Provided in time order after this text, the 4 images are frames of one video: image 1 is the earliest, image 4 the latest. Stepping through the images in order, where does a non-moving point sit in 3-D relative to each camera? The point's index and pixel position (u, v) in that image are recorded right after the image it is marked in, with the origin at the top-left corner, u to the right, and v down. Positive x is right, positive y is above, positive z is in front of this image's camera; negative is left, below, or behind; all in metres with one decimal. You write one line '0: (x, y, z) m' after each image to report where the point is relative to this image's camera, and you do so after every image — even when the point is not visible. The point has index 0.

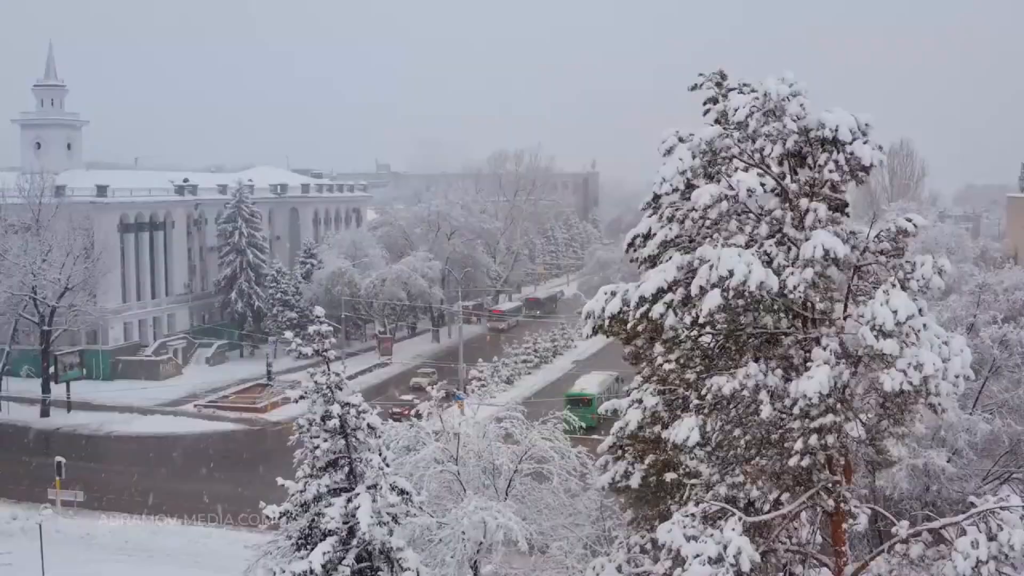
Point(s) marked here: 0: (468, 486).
0: (-0.7, -3.1, +14.3) m
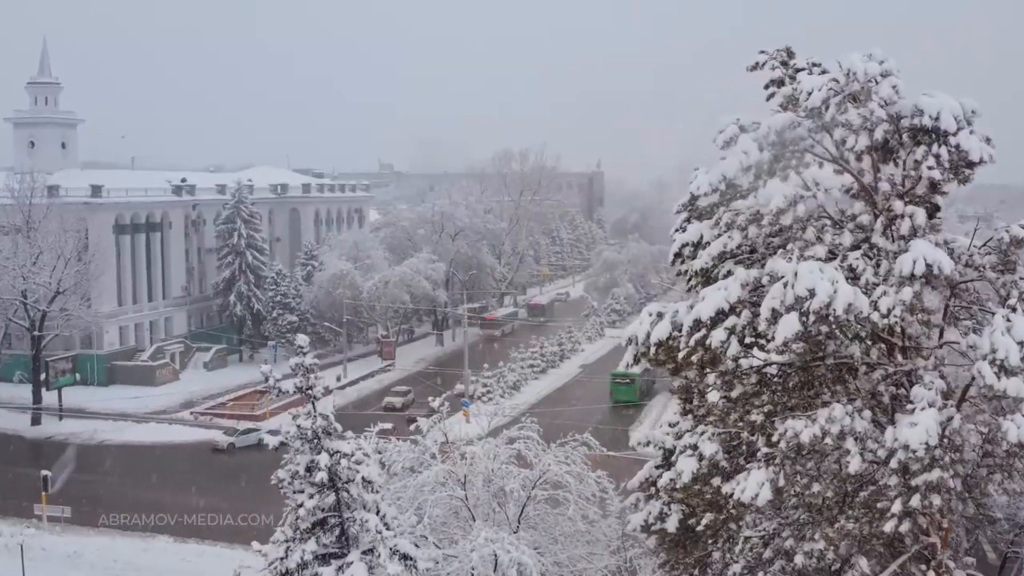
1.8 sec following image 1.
0: (-0.5, -3.2, +13.1) m
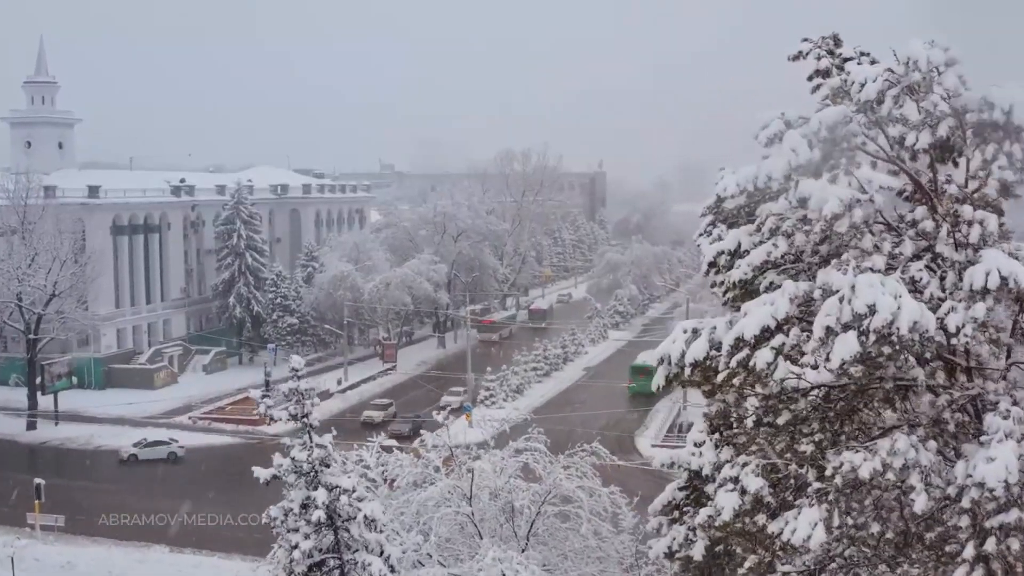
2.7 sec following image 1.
0: (-0.4, -3.3, +12.5) m
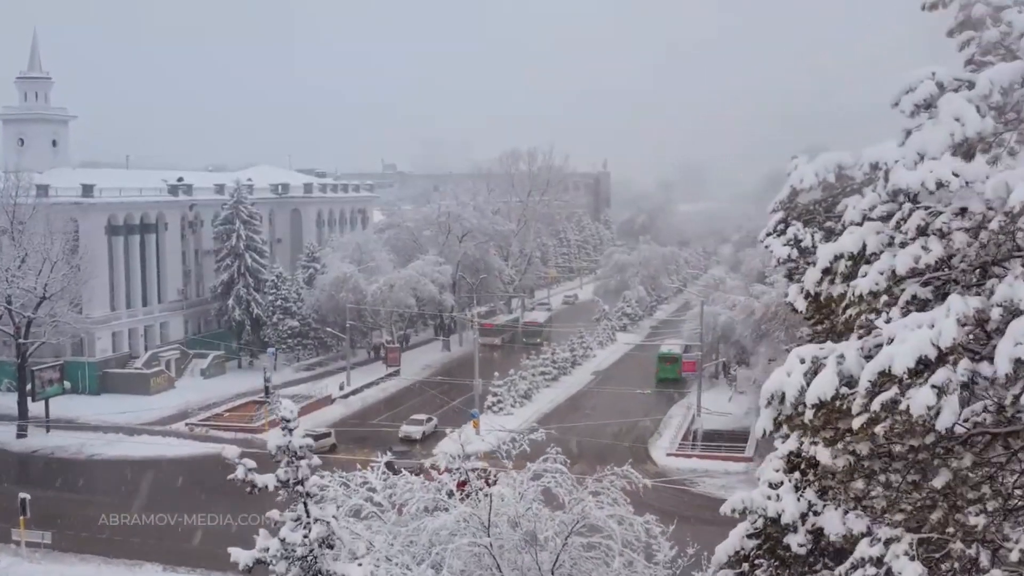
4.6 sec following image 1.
0: (-0.1, -3.4, +11.1) m
